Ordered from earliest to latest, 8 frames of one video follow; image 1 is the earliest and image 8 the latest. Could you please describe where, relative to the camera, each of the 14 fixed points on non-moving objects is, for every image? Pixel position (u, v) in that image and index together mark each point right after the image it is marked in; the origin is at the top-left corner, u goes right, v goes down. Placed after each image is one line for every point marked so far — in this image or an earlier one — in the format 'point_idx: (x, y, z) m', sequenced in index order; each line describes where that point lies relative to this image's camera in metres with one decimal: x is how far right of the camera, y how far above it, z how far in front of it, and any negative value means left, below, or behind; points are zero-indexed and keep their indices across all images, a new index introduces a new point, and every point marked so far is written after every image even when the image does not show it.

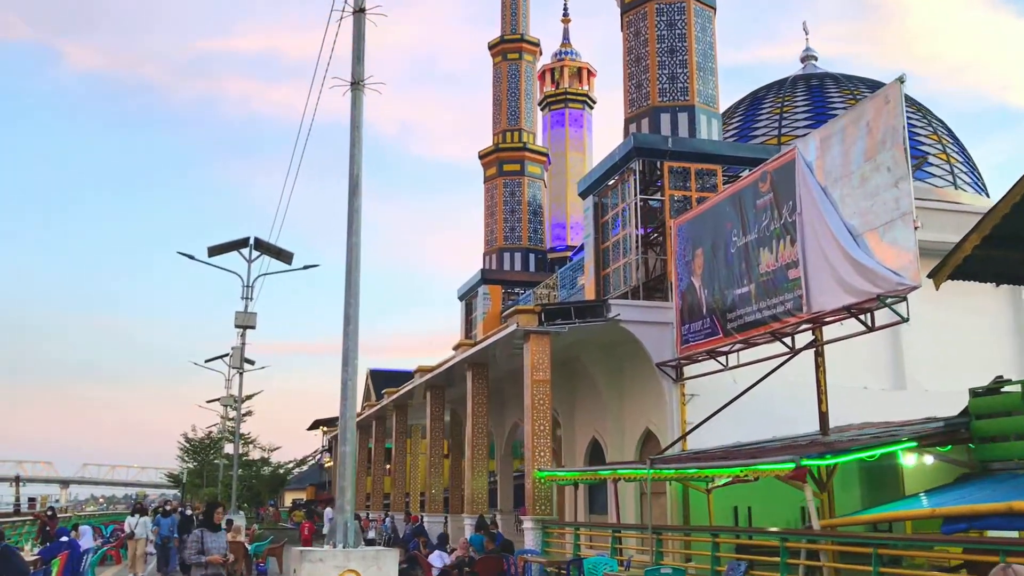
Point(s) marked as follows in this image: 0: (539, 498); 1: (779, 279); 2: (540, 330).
0: (+0.4, -3.2, +14.6) m
1: (+3.4, +0.1, +12.5) m
2: (+0.5, -0.7, +15.1) m
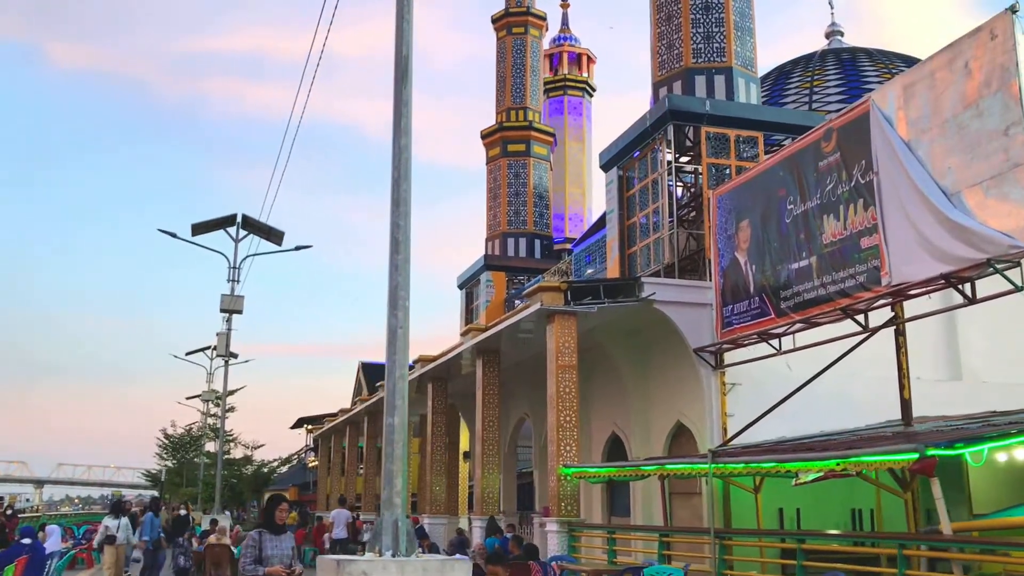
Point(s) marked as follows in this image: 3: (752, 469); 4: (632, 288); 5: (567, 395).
0: (+0.7, -2.8, +13.1) m
1: (+3.8, +0.4, +11.0) m
2: (+0.8, -0.3, +13.6) m
3: (+2.2, -1.7, +9.0) m
4: (+1.7, 0.0, +13.7) m
5: (+0.8, -1.5, +13.4) m
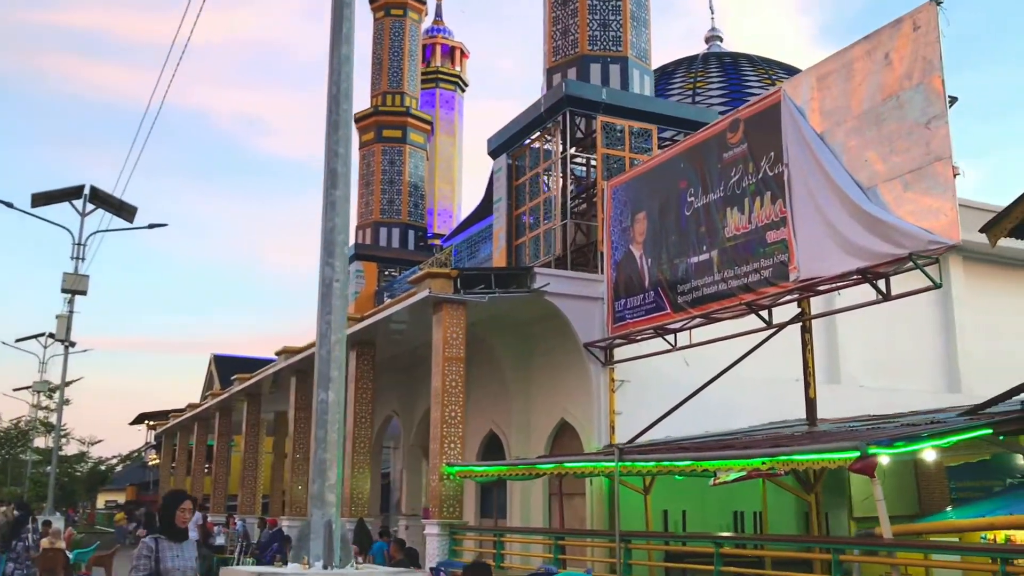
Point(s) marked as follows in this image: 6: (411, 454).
0: (-0.8, -2.6, +12.3) m
1: (+2.6, +0.5, +10.7) m
2: (-0.7, -0.1, +12.8) m
3: (+1.3, -1.6, +8.5) m
4: (+0.1, +0.1, +13.0) m
5: (-0.8, -1.3, +12.6) m
6: (-2.1, -3.4, +20.0) m
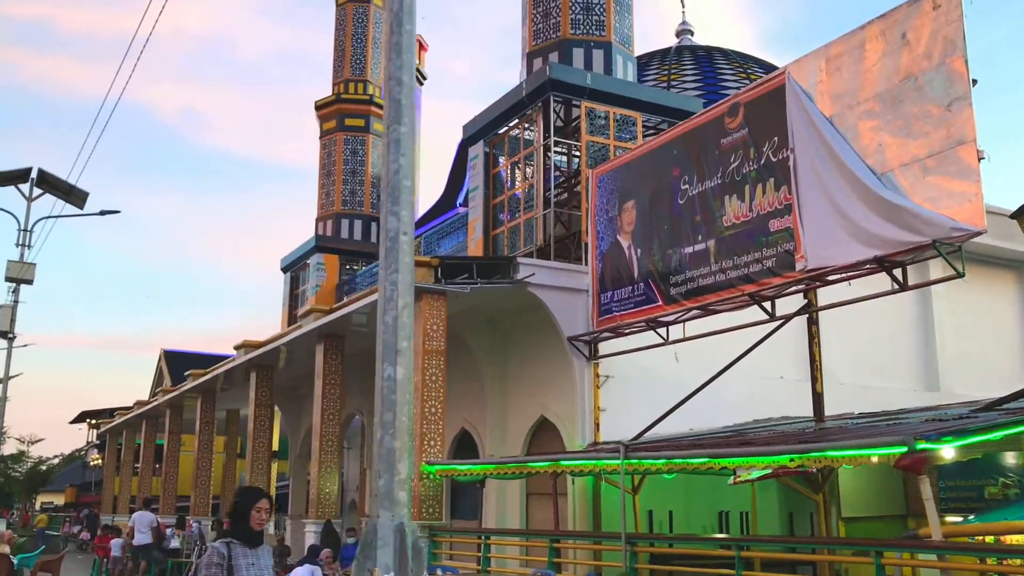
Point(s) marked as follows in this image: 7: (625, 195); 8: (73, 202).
0: (-1.0, -2.5, +11.6) m
1: (+2.5, +0.6, +10.2) m
2: (-1.0, 0.0, +12.1) m
3: (+1.3, -1.4, +8.0) m
4: (-0.1, +0.3, +12.4) m
5: (-1.0, -1.2, +12.0) m
6: (-2.7, -3.2, +19.3) m
7: (+1.4, +1.2, +12.4) m
8: (-7.9, +1.6, +17.6) m
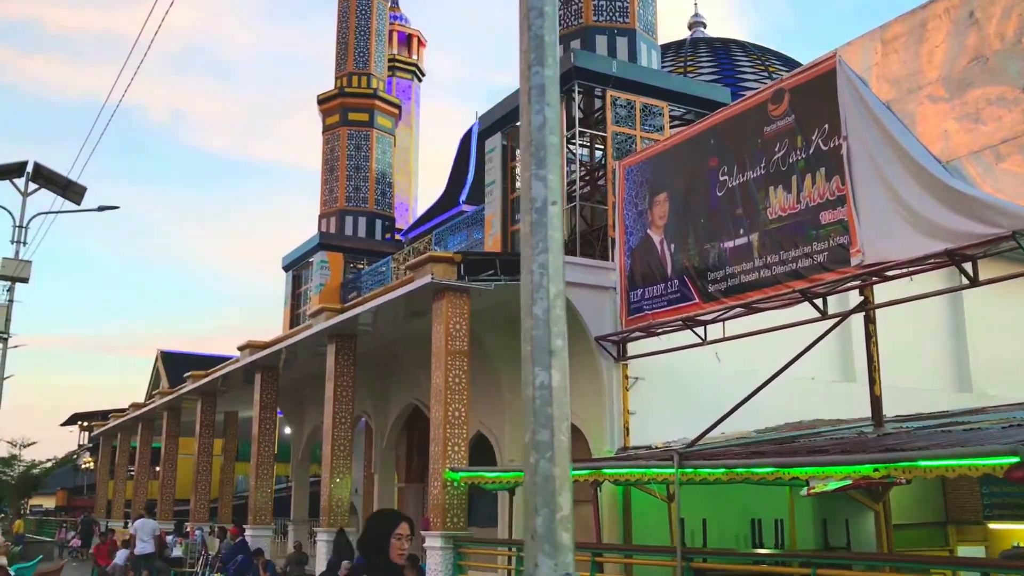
0: (-0.7, -2.5, +11.0) m
1: (+2.9, +0.6, +9.7) m
2: (-0.6, 0.0, +11.5) m
3: (+1.7, -1.4, +7.4) m
4: (+0.2, +0.3, +11.8) m
5: (-0.7, -1.1, +11.4) m
6: (-2.5, -3.2, +18.6) m
7: (+1.8, +1.2, +11.9) m
8: (-7.7, +1.6, +17.0) m
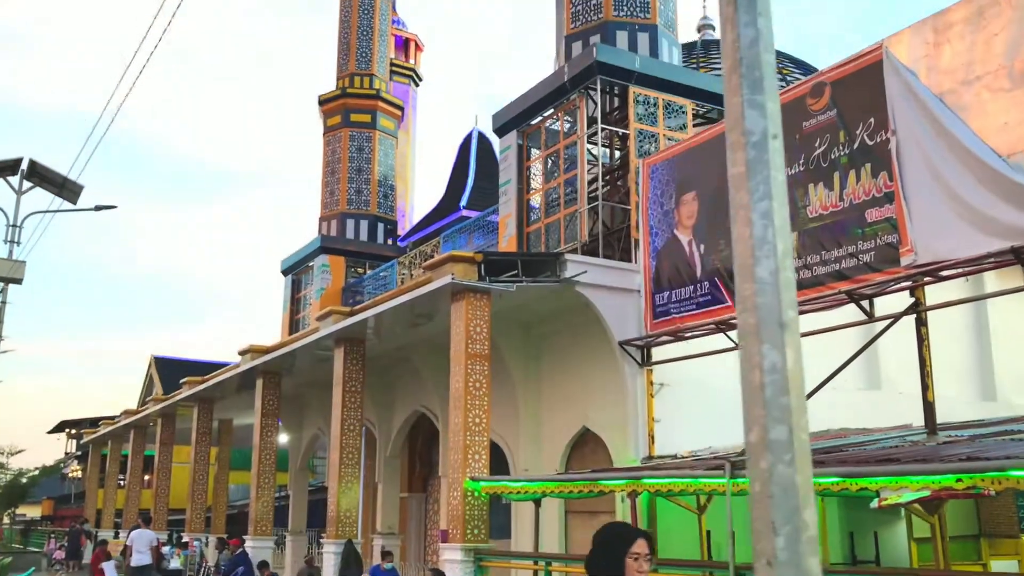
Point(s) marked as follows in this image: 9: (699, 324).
0: (-0.5, -2.5, +10.5) m
1: (+3.2, +0.6, +9.2) m
2: (-0.4, 0.0, +11.0) m
3: (+2.0, -1.4, +6.9) m
4: (+0.5, +0.3, +11.3) m
5: (-0.4, -1.2, +10.9) m
6: (-2.3, -3.3, +18.1) m
7: (+2.0, +1.2, +11.4) m
8: (-7.5, +1.6, +16.4) m
9: (+2.1, -0.4, +10.8) m
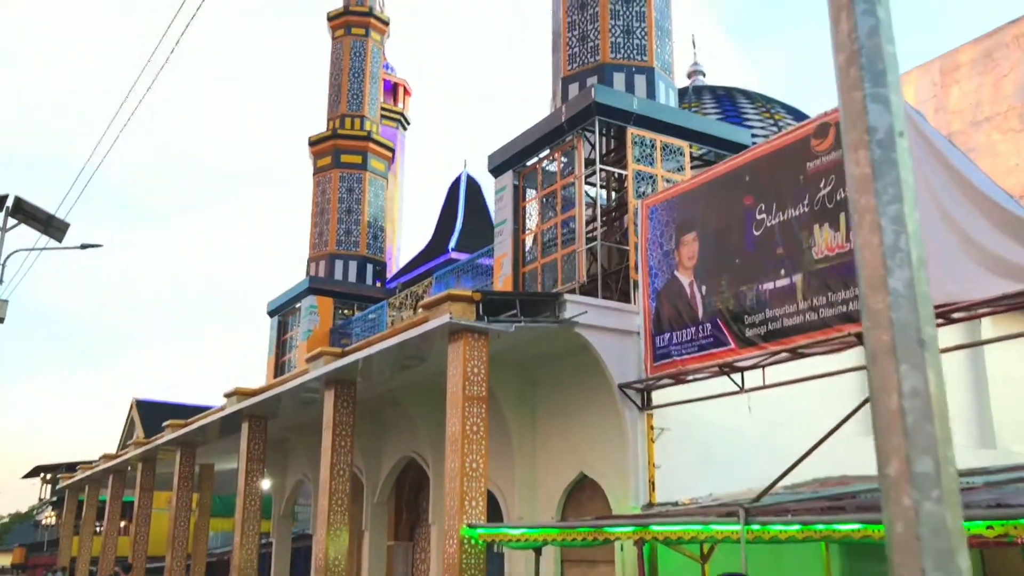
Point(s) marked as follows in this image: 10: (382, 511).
0: (-0.5, -2.9, +10.1) m
1: (+3.2, +0.2, +9.1) m
2: (-0.4, -0.4, +10.8) m
3: (+2.0, -1.7, +6.6) m
4: (+0.5, -0.2, +11.1) m
5: (-0.4, -1.6, +10.6) m
6: (-2.5, -4.1, +17.6) m
7: (+2.0, +0.7, +11.3) m
8: (-7.6, +0.9, +16.1) m
9: (+2.1, -0.9, +10.6) m
10: (-2.4, -4.0, +17.6) m
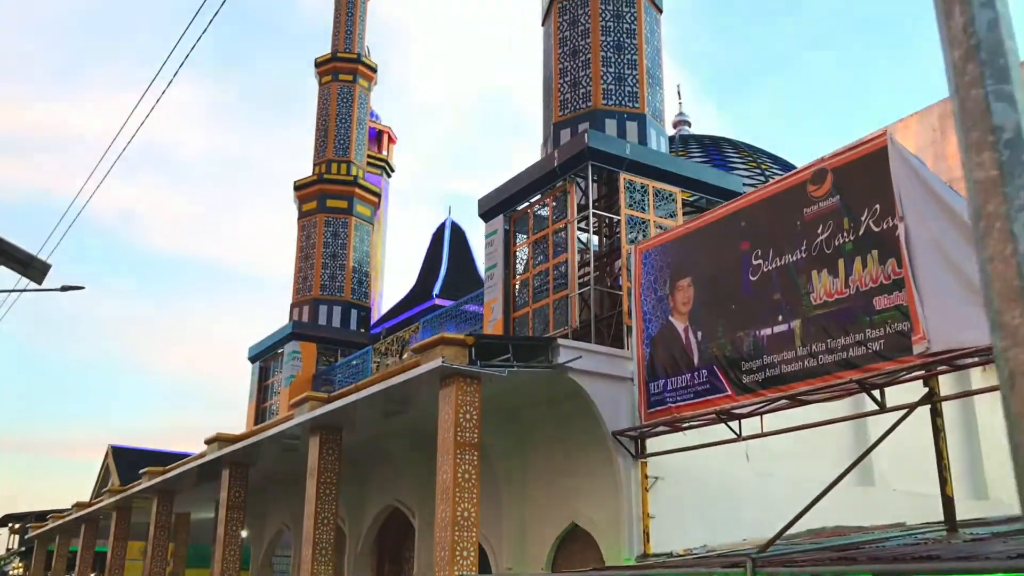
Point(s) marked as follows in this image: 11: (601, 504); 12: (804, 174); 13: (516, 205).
0: (-0.6, -3.4, +9.8) m
1: (+3.1, -0.2, +9.0) m
2: (-0.5, -0.9, +10.6) m
3: (+2.0, -2.0, +6.4) m
4: (+0.4, -0.7, +11.0) m
5: (-0.5, -2.1, +10.3) m
6: (-2.7, -4.9, +17.2) m
7: (+1.9, +0.2, +11.2) m
8: (-7.8, +0.2, +15.8) m
9: (+2.0, -1.4, +10.5) m
10: (-2.6, -4.8, +17.2) m
11: (+1.1, -2.5, +11.5) m
12: (+2.9, +1.1, +9.9) m
13: (0.0, +1.2, +13.9) m
